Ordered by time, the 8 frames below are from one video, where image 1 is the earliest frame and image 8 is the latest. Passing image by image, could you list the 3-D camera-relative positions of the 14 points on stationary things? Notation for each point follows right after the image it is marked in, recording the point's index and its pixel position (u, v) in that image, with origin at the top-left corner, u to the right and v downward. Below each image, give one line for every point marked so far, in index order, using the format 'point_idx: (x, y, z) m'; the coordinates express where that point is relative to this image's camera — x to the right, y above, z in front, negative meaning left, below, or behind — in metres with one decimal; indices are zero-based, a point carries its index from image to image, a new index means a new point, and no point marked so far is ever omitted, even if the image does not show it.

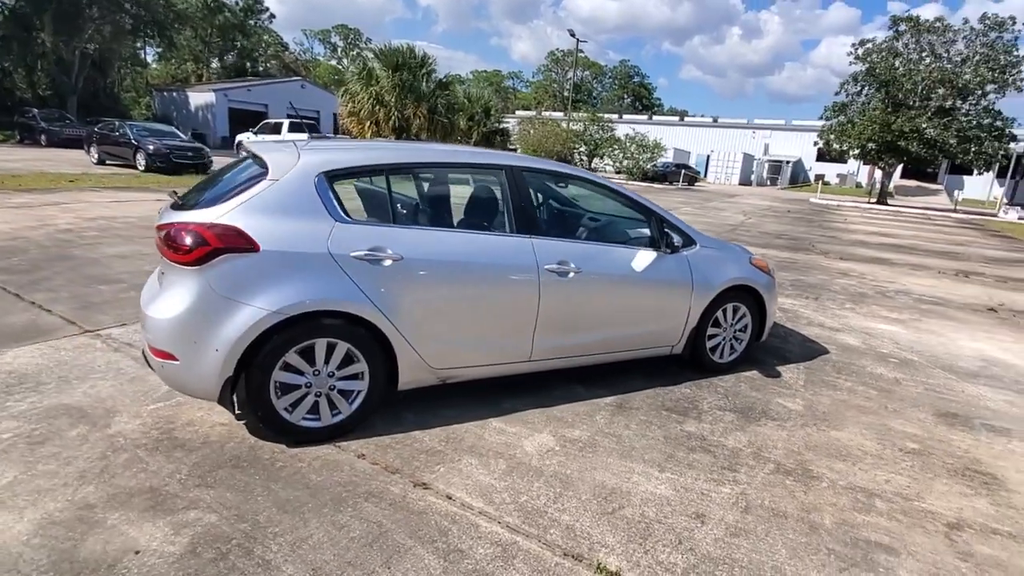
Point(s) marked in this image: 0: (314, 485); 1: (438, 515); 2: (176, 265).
0: (-1.0, -1.0, +2.8) m
1: (-0.3, -1.1, +2.7) m
2: (-1.8, +0.1, +2.9) m
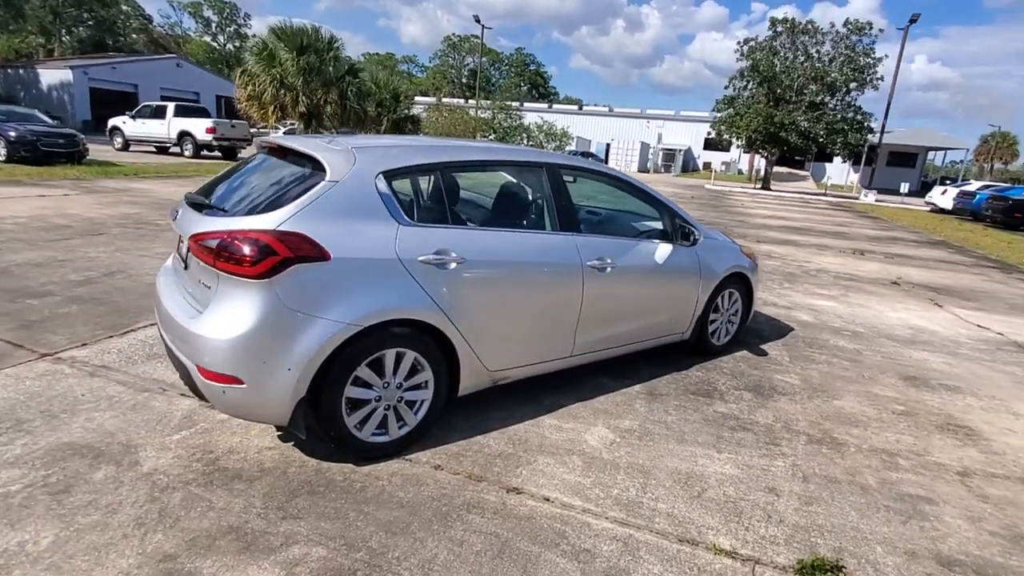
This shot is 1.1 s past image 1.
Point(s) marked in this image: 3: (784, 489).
0: (-0.5, -1.1, +2.7) m
1: (+0.2, -1.1, +2.7) m
2: (-1.3, 0.0, +2.6) m
3: (+1.6, -1.1, +3.1) m
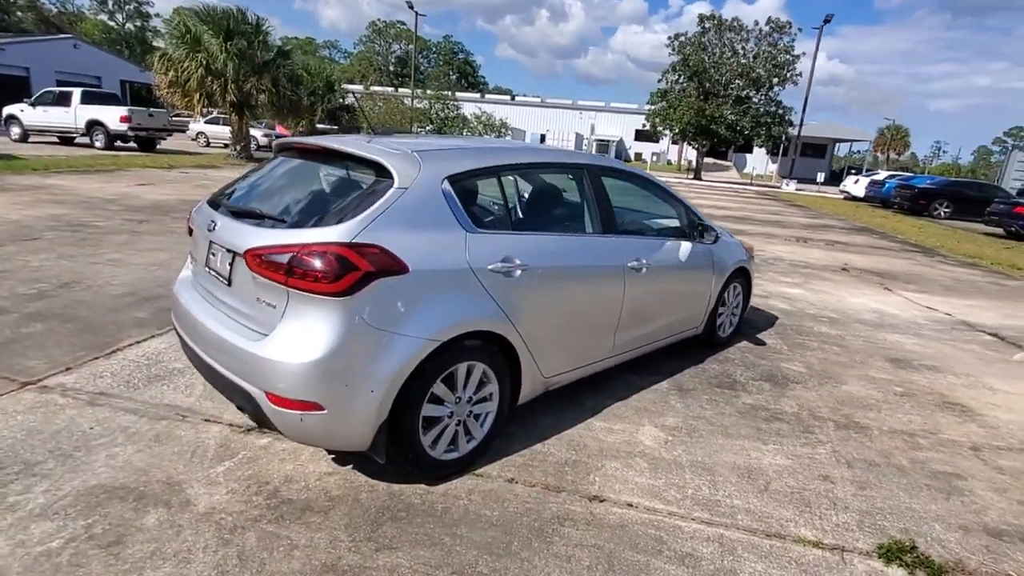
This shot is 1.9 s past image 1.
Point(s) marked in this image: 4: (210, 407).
0: (-0.1, -1.1, +2.6) m
1: (+0.6, -1.2, +2.7) m
2: (-0.9, 0.0, +2.4) m
3: (+1.9, -1.1, +3.2) m
4: (-2.0, -0.8, +3.5) m
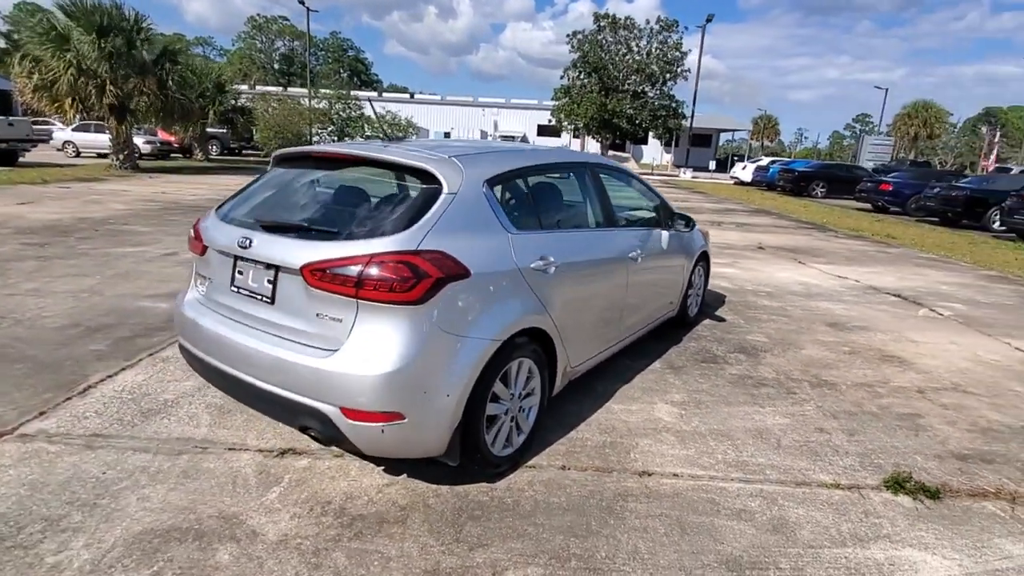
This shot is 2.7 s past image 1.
0: (+0.3, -1.1, +2.8) m
1: (+1.0, -1.1, +3.0) m
2: (-0.6, -0.1, +2.4) m
3: (+2.2, -1.0, +3.7) m
4: (-1.7, -0.9, +3.3) m
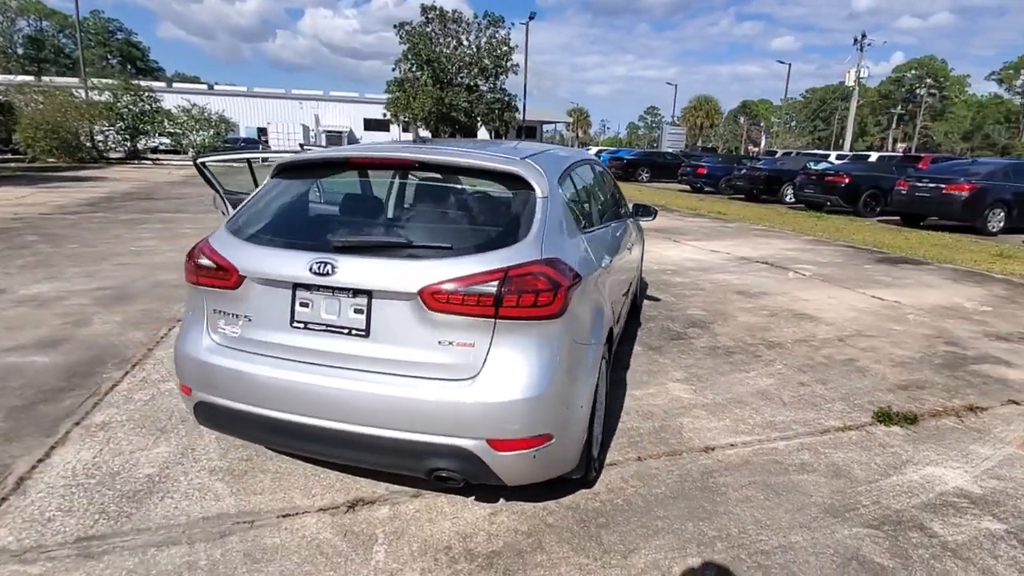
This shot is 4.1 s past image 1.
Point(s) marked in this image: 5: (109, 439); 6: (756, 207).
0: (+0.9, -1.1, +2.9) m
1: (+1.5, -1.0, +3.3) m
2: (+0.1, -0.2, +2.3) m
3: (+2.3, -0.7, +4.3) m
4: (-1.3, -1.1, +2.8) m
5: (-2.5, -0.9, +3.3) m
6: (+7.6, +2.5, +16.8) m
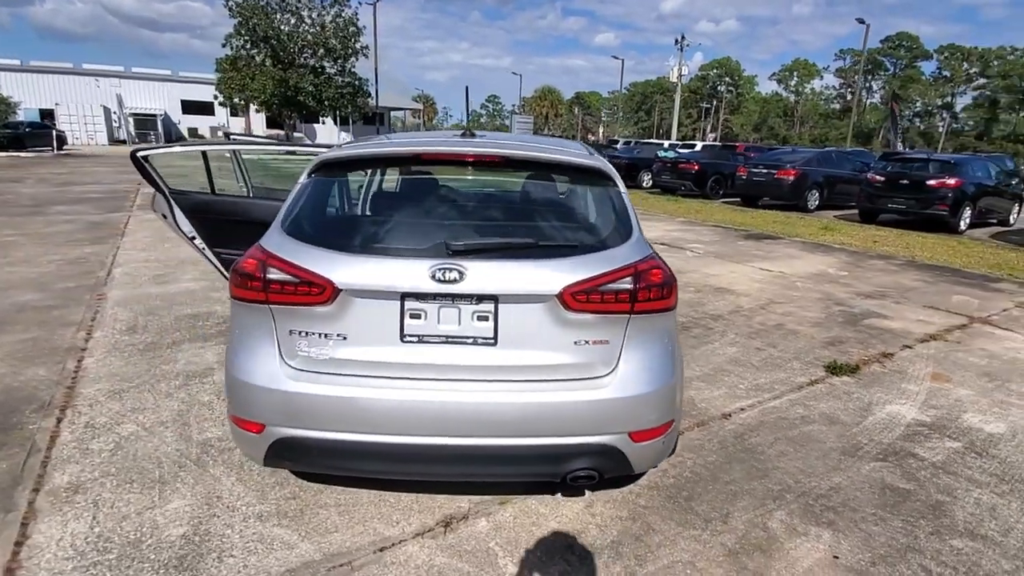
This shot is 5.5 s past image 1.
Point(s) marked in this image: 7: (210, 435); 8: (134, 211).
0: (+1.3, -1.0, +3.2) m
1: (+1.7, -0.9, +3.7) m
2: (+0.6, -0.1, +2.3) m
3: (+2.3, -0.5, +5.0) m
4: (-0.7, -1.1, +2.5) m
5: (-2.1, -1.1, +2.7) m
6: (+3.7, +3.2, +18.3) m
7: (-1.8, -0.9, +3.2) m
8: (-7.8, +1.6, +11.2) m
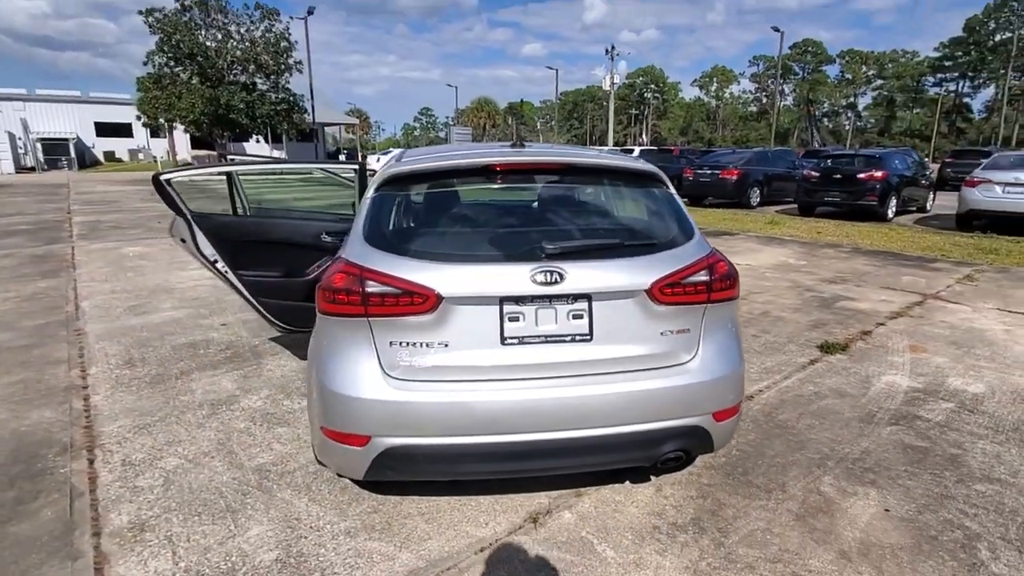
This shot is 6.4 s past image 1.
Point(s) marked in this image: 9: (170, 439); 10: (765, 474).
0: (+1.6, -0.9, +3.4) m
1: (+2.0, -0.8, +4.0) m
2: (+1.0, -0.1, +2.5) m
3: (+2.4, -0.4, +5.3) m
4: (-0.3, -1.2, +2.5) m
5: (-1.6, -1.2, +2.6) m
6: (+2.1, +3.1, +18.8) m
7: (-1.5, -1.0, +3.2) m
8: (-8.4, +0.9, +10.5) m
9: (-2.2, -1.0, +3.4) m
10: (+1.4, -1.0, +3.0) m
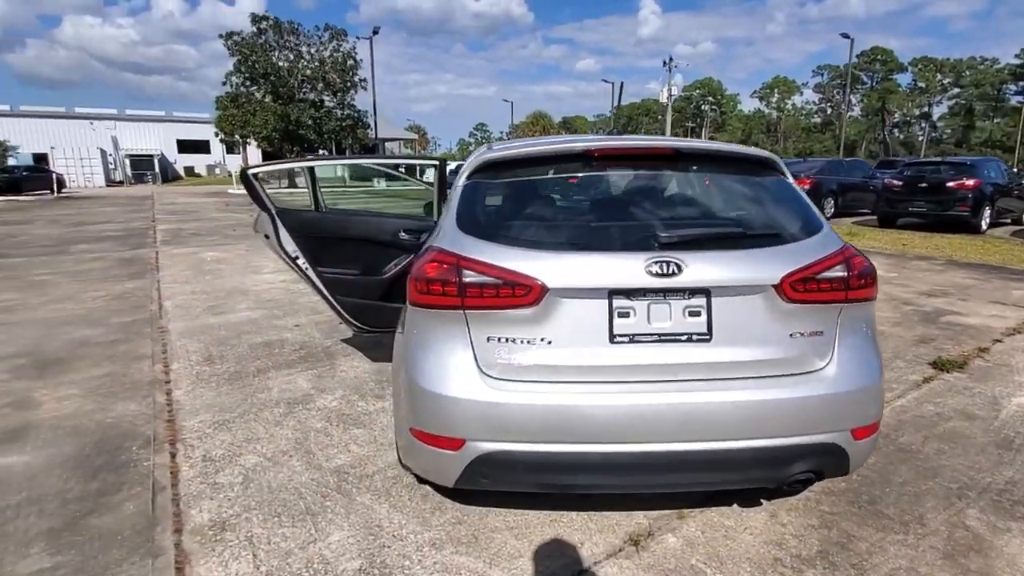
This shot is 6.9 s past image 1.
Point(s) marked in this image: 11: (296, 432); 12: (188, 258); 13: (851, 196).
0: (+2.1, -1.0, +3.0) m
1: (+2.5, -0.8, +3.6) m
2: (+1.4, -0.1, +2.2) m
3: (+3.0, -0.5, +4.9) m
4: (+0.1, -1.2, +2.3) m
5: (-1.2, -1.1, +2.5) m
6: (+4.1, +2.7, +18.4) m
7: (-1.0, -1.0, +3.1) m
8: (-7.2, +0.8, +11.0) m
9: (-1.7, -0.9, +3.4) m
10: (+1.9, -1.1, +2.6) m
11: (-1.4, -0.9, +3.4) m
12: (-5.7, +0.5, +9.5) m
13: (+9.6, +2.6, +15.4) m
